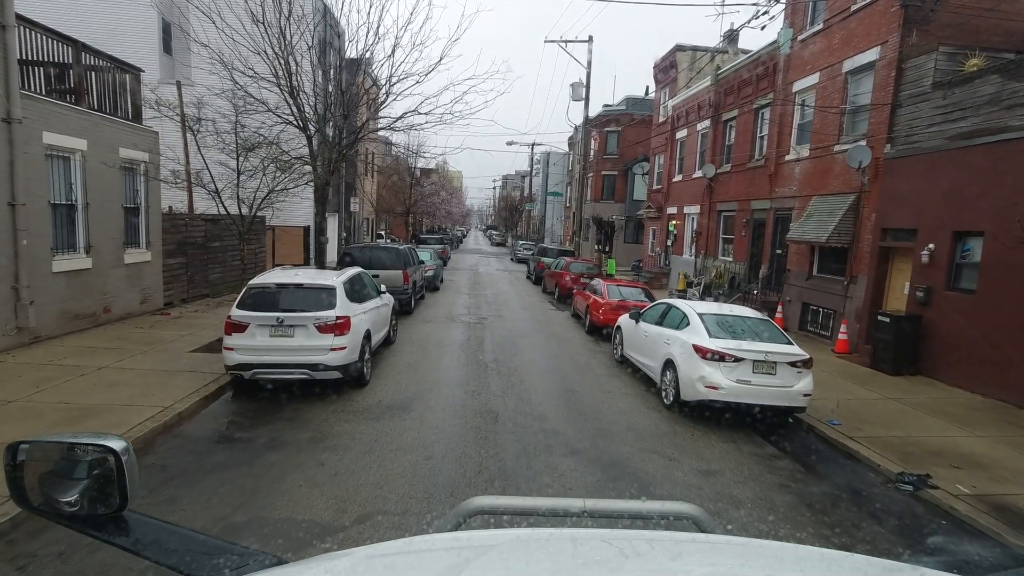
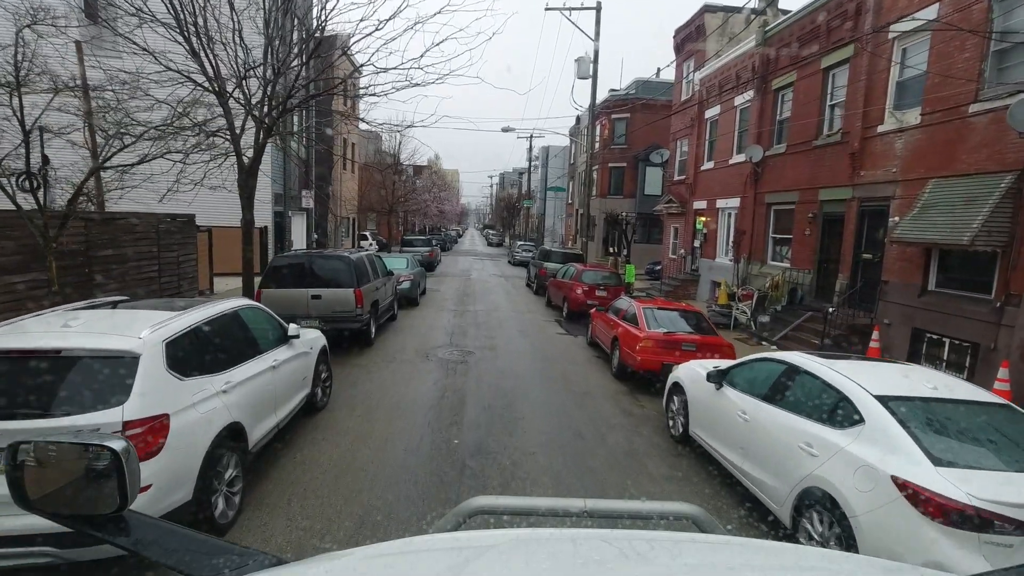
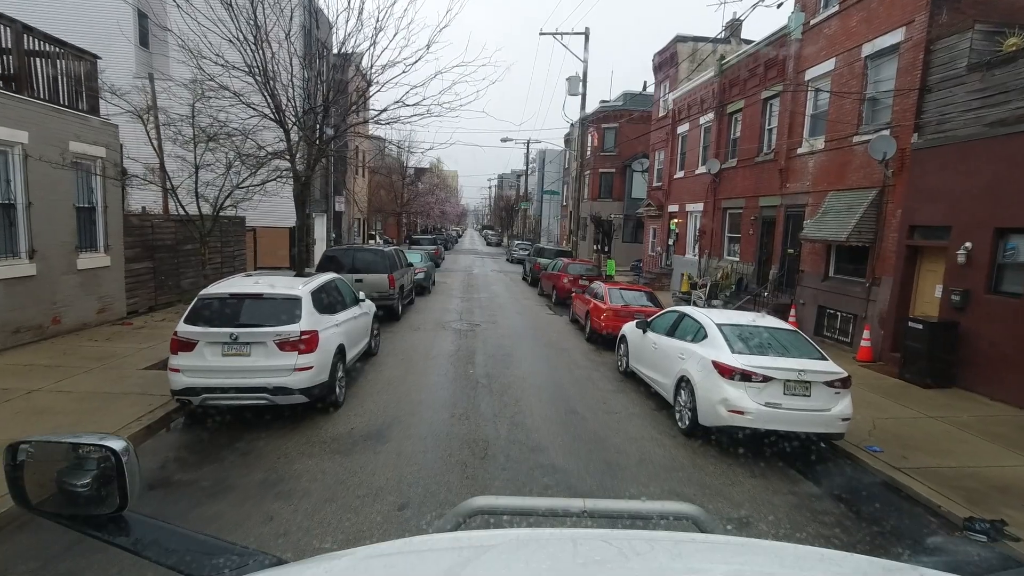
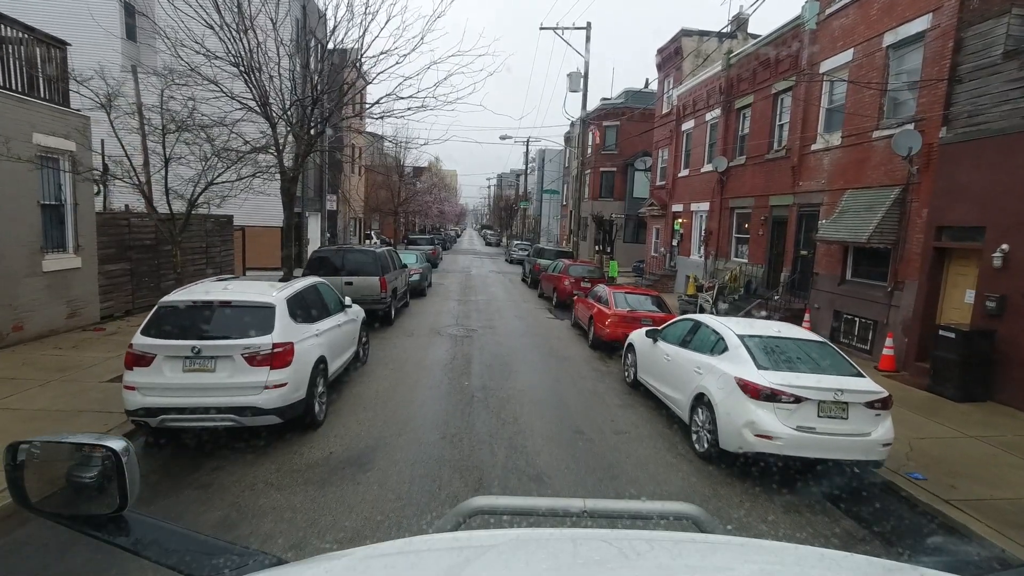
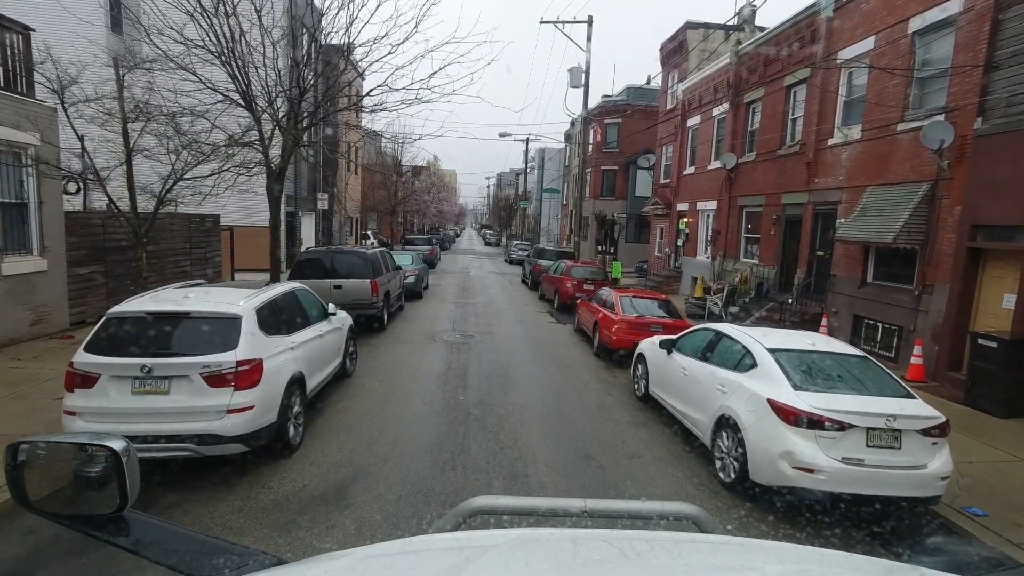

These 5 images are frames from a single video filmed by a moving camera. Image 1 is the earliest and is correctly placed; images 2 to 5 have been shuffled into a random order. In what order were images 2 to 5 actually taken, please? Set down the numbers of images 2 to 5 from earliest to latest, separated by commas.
3, 4, 5, 2
